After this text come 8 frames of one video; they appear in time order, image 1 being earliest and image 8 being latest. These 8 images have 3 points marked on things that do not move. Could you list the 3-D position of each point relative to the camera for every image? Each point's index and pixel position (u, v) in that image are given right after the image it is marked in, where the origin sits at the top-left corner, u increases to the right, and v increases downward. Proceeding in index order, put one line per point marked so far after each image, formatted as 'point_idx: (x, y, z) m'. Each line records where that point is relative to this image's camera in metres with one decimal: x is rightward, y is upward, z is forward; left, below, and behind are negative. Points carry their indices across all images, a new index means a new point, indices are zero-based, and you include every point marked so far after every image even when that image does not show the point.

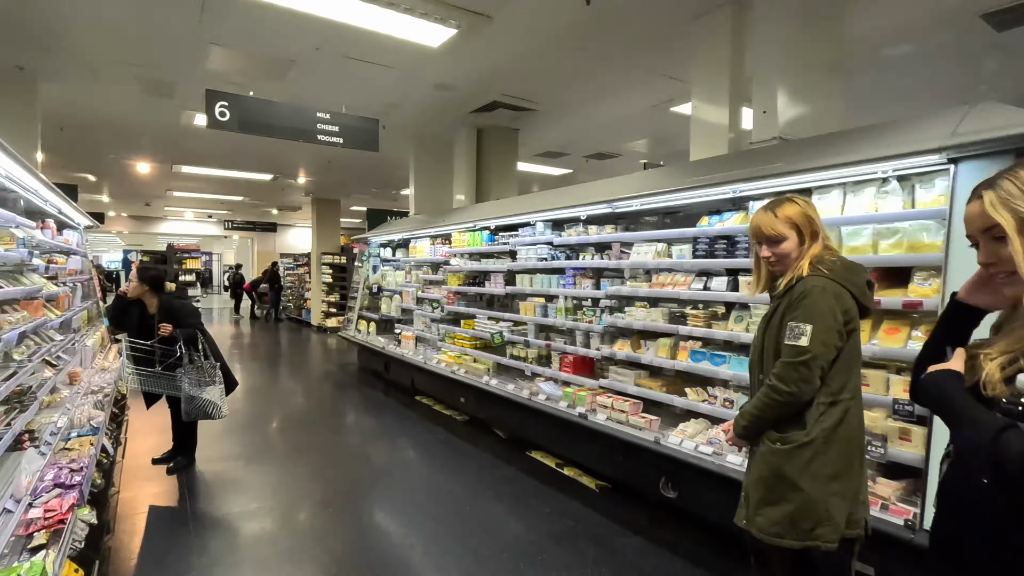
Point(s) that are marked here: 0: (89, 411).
0: (-2.5, -0.7, +3.1) m
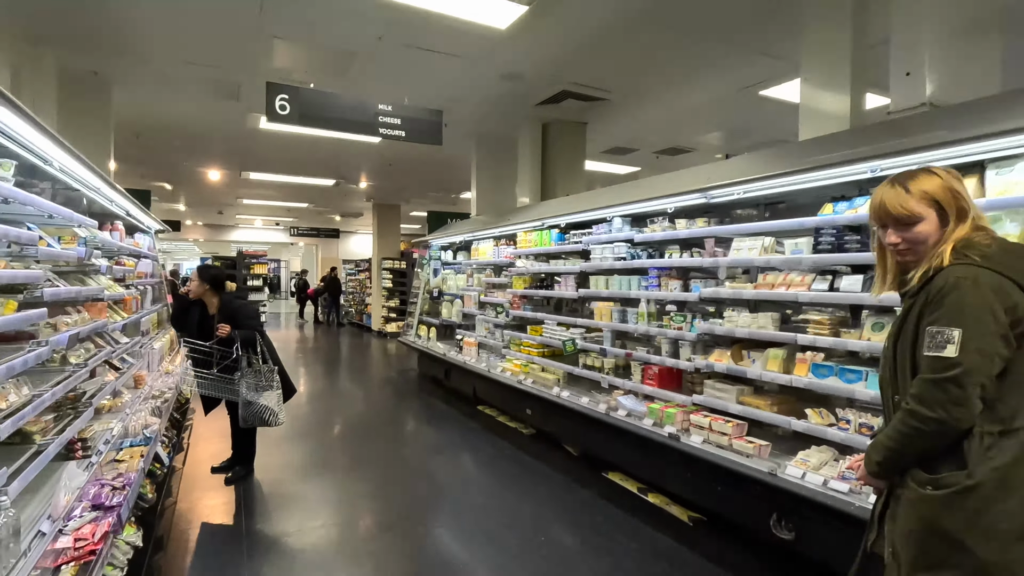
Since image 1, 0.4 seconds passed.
0: (-2.1, -0.7, +3.0) m
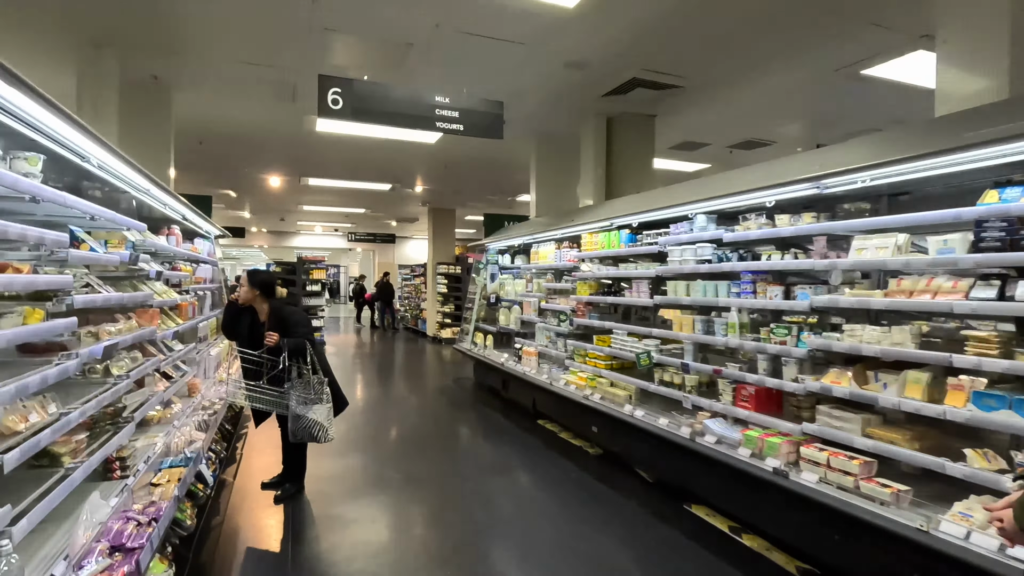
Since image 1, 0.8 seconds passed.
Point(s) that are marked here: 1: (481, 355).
0: (-1.7, -0.8, +2.8) m
1: (-0.4, -0.8, +6.6) m
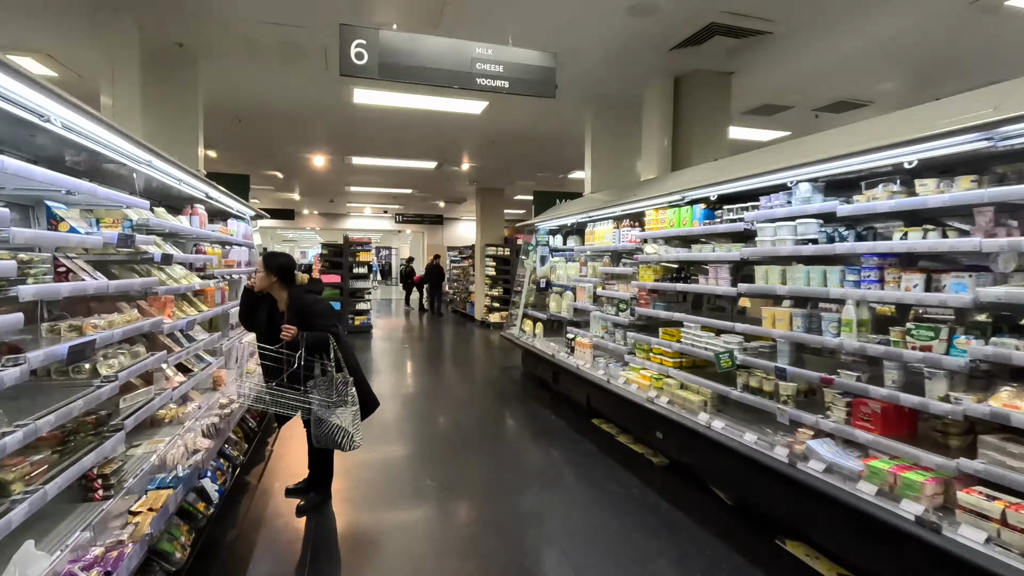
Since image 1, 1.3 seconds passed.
0: (-1.5, -0.7, +2.4) m
1: (+0.2, -0.6, +6.1) m
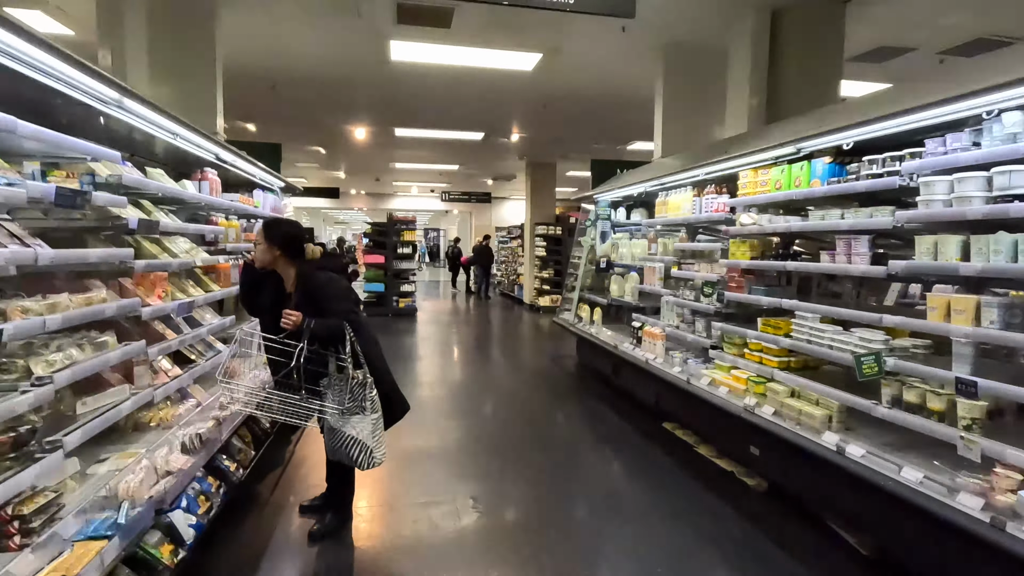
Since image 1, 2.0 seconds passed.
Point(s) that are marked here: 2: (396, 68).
0: (-1.2, -0.6, +1.9) m
1: (+0.8, -0.4, +5.4) m
2: (-1.2, +2.2, +5.4) m
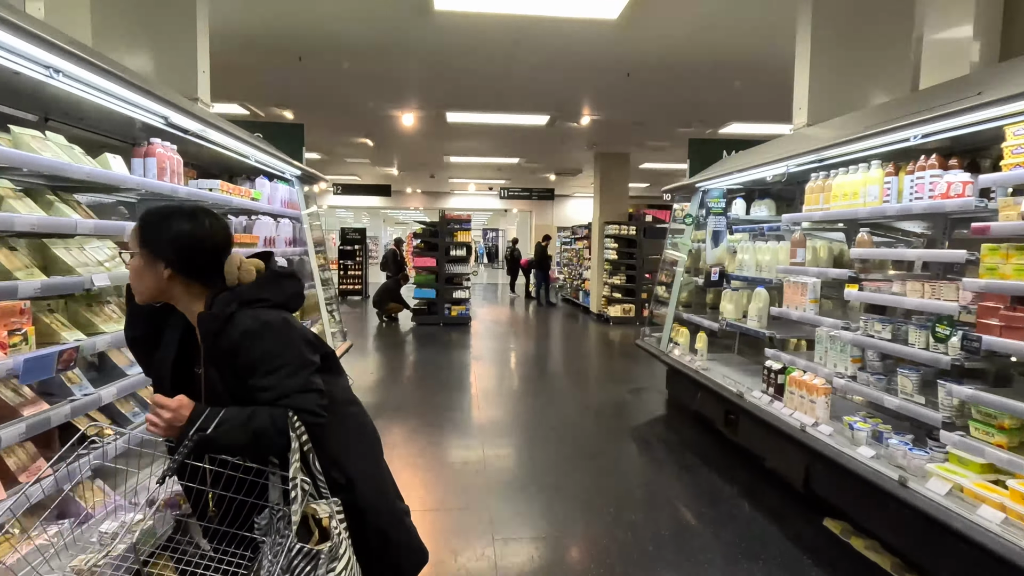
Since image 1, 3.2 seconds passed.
0: (-1.0, -0.7, +0.8) m
1: (+1.3, -0.6, +4.0) m
2: (-0.6, +2.1, +4.3) m
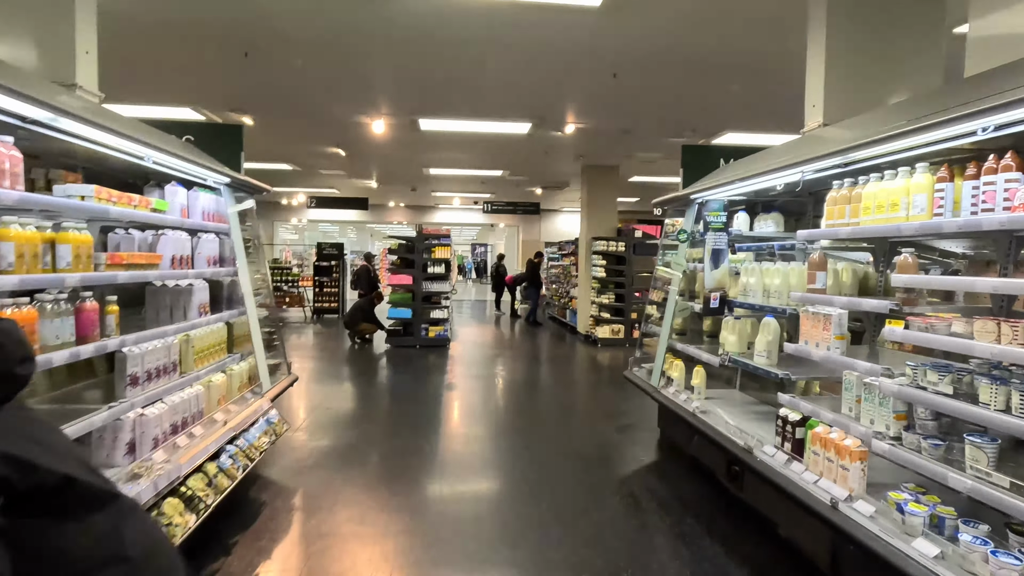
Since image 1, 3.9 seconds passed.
0: (-1.2, -0.8, +0.2) m
1: (+1.1, -0.8, +3.5) m
2: (-0.8, +1.9, +3.8) m
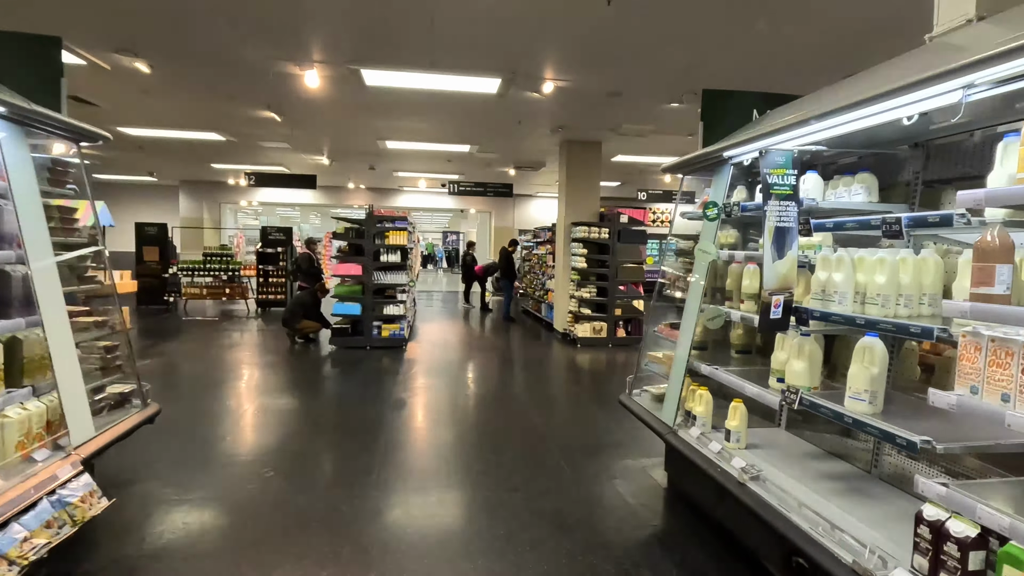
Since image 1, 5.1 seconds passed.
0: (-1.2, -0.9, -1.0) m
1: (+0.9, -0.8, +2.3) m
2: (-1.0, +2.0, +2.5) m
